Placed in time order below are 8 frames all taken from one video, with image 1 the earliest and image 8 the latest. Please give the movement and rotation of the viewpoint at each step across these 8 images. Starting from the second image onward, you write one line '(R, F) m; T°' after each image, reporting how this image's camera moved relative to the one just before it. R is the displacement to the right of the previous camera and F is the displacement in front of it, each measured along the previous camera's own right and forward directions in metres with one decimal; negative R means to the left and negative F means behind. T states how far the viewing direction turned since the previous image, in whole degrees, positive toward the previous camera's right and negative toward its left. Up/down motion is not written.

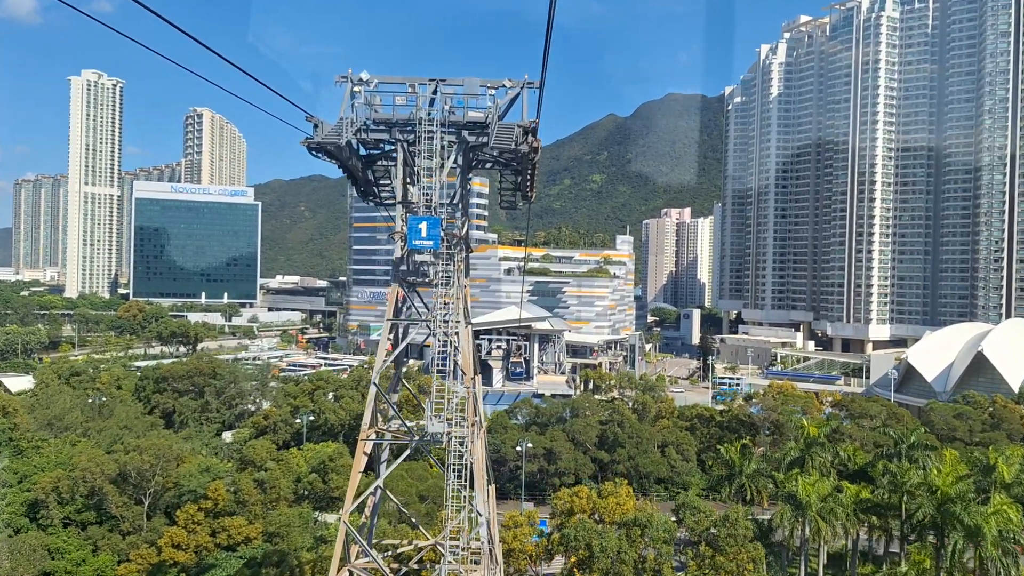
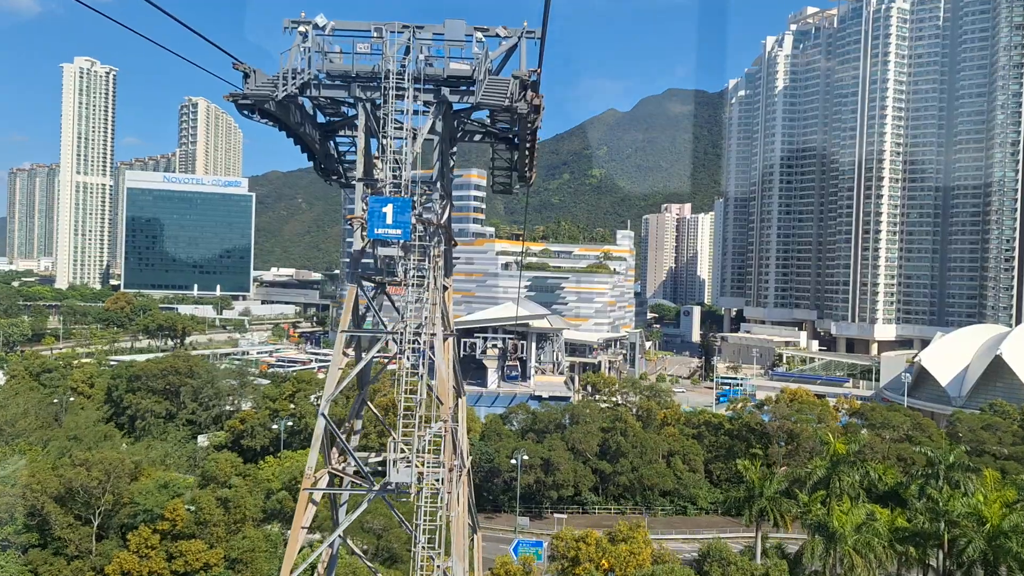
(0.0, +1.9) m; 0°
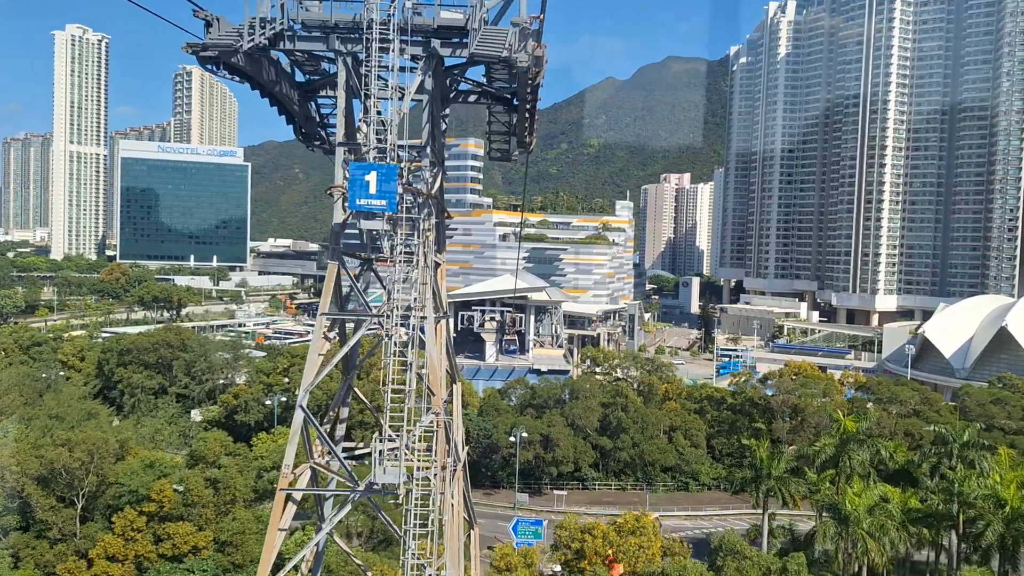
(0.0, +0.7) m; 0°
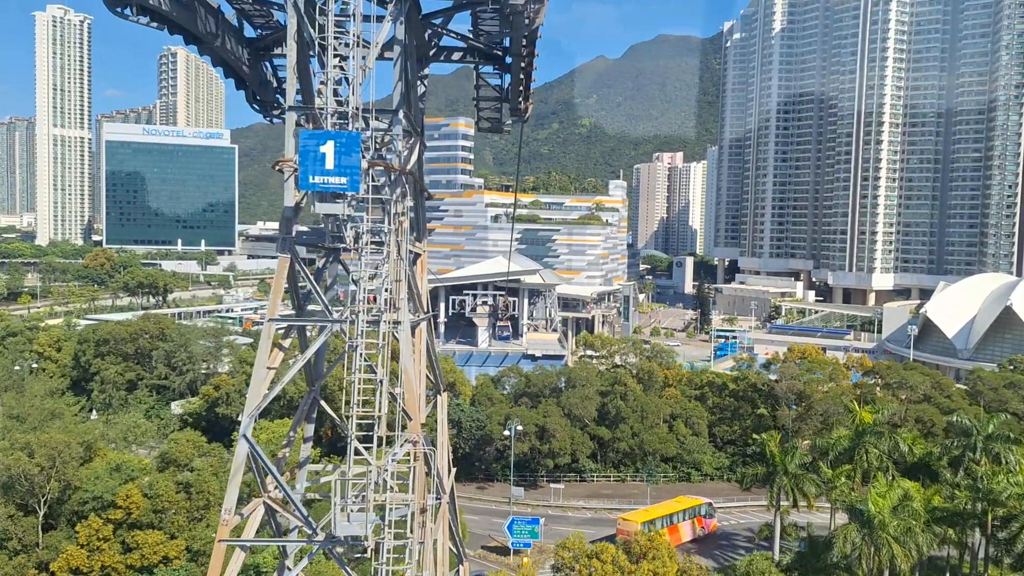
(0.0, +1.1) m; +1°
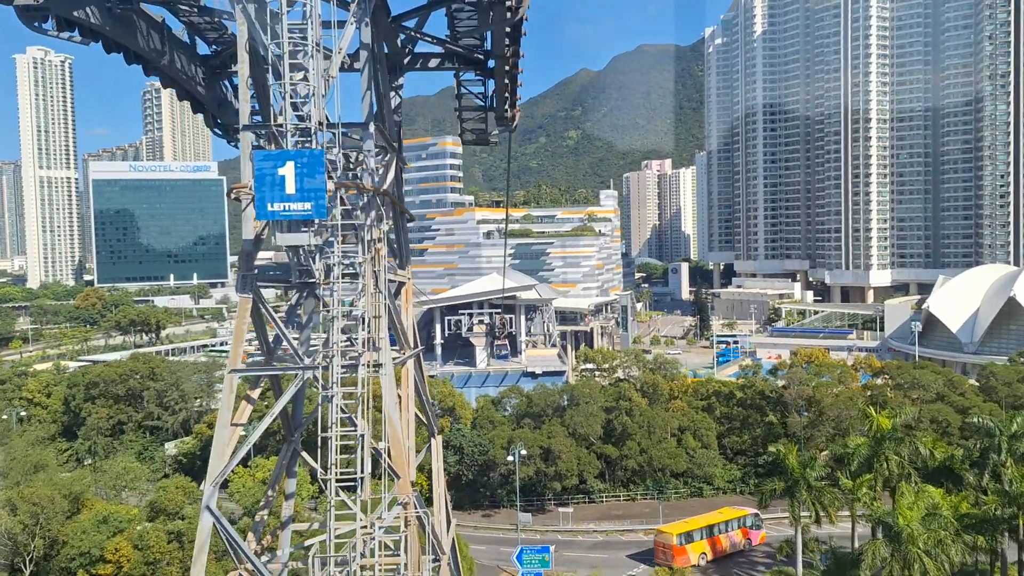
(0.0, +0.6) m; 0°
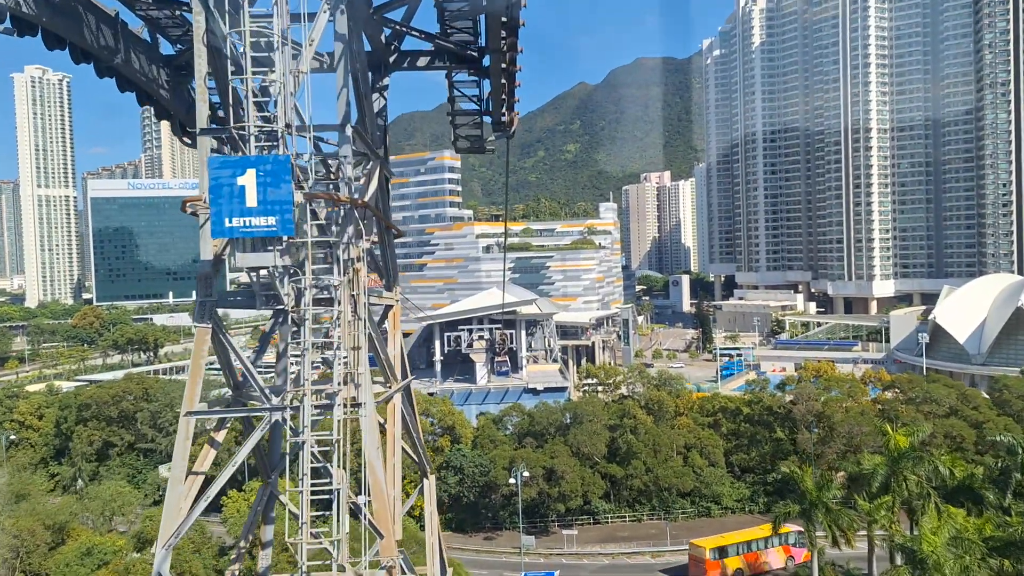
(0.0, +0.6) m; 0°
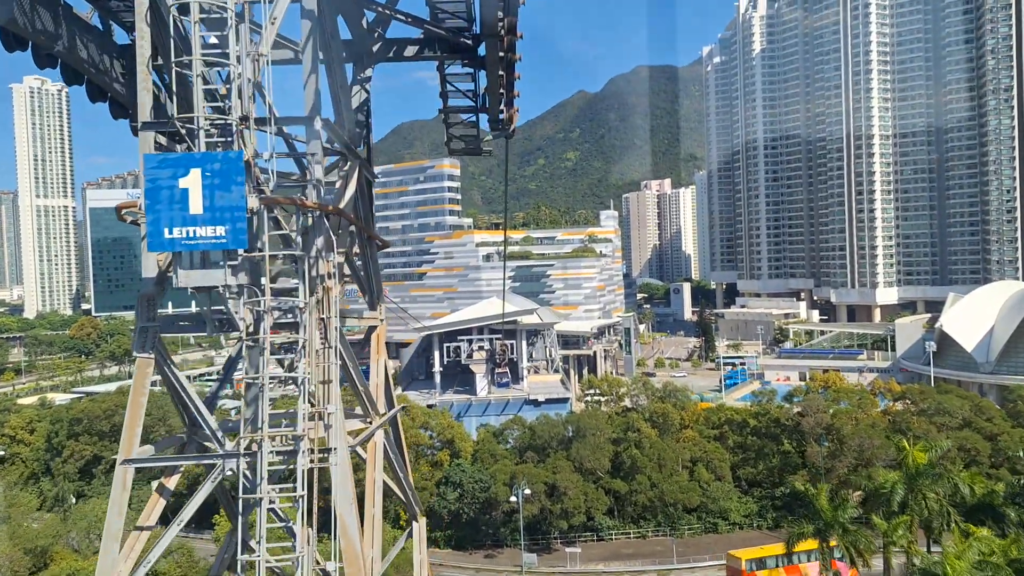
(0.0, +0.6) m; 0°
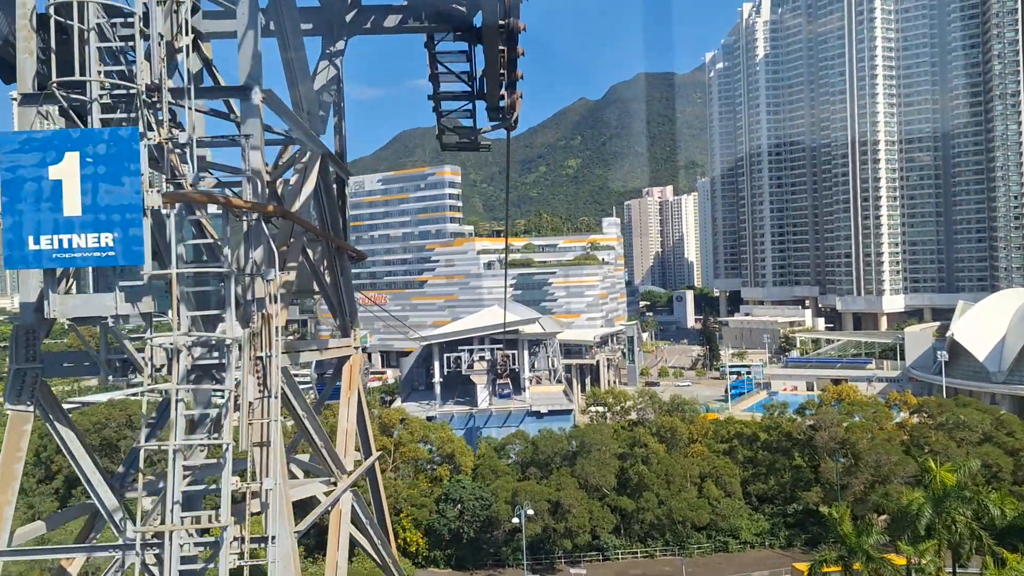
(0.0, +0.8) m; 0°
